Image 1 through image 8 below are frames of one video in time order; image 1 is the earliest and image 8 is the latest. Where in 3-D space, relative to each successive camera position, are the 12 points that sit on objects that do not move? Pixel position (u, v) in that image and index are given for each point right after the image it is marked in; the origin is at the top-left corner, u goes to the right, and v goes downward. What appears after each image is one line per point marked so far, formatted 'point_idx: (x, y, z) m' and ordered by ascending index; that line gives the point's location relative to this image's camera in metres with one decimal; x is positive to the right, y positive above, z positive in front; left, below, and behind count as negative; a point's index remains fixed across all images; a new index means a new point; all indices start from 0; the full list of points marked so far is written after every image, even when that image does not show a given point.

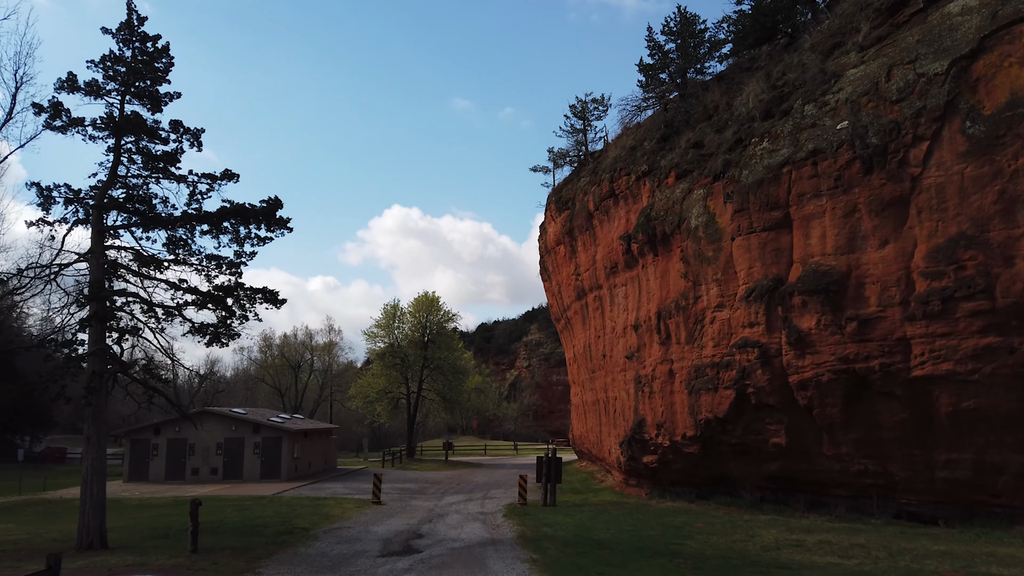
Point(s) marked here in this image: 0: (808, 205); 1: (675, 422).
0: (+6.5, +1.8, +16.2) m
1: (+4.3, -3.6, +19.3) m
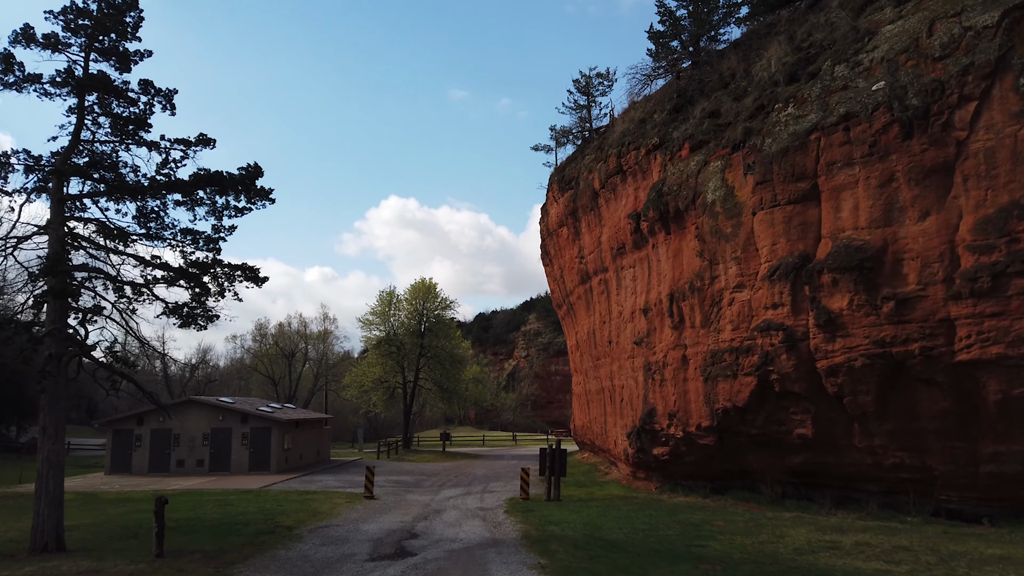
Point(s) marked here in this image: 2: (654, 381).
0: (+6.6, +2.3, +14.8) m
1: (+4.3, -3.1, +18.0) m
2: (+3.8, -2.5, +19.7) m
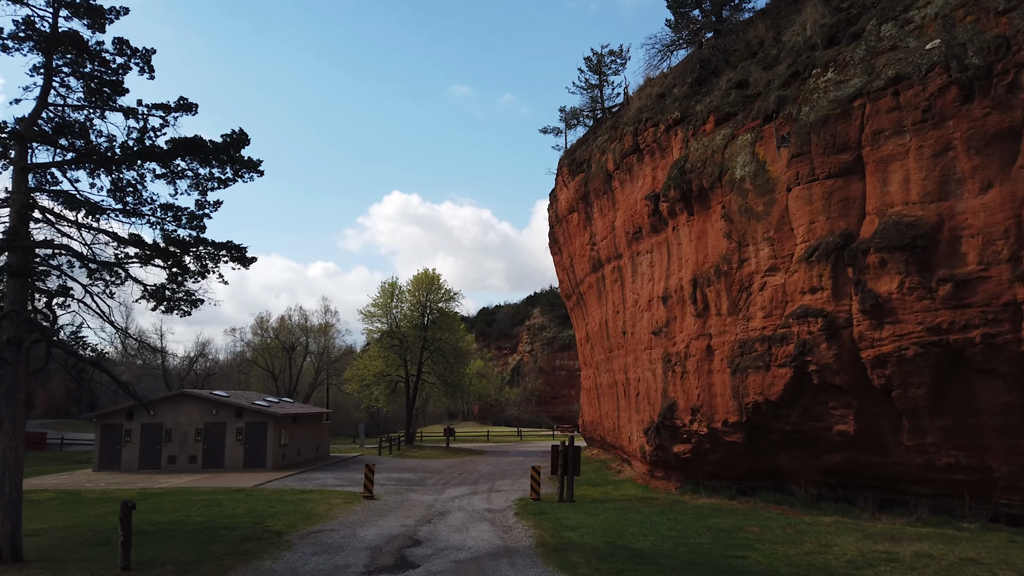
0: (+6.8, +2.6, +13.4) m
1: (+4.6, -2.7, +16.6) m
2: (+4.0, -2.2, +18.3) m
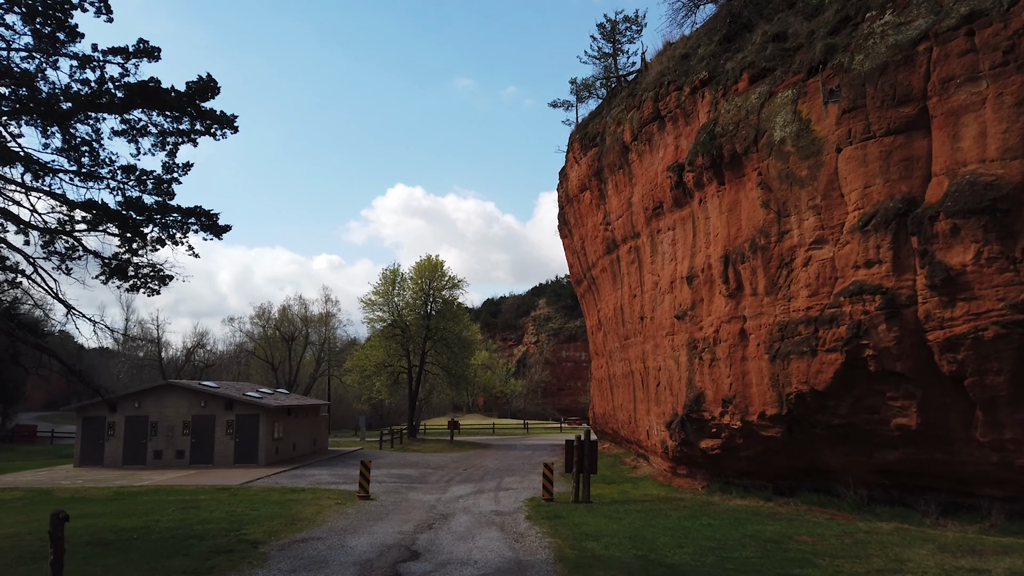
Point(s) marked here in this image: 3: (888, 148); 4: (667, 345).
0: (+7.0, +3.1, +11.6) m
1: (+4.8, -2.2, +14.9) m
2: (+4.3, -1.7, +16.6) m
3: (+6.3, +2.4, +12.3) m
4: (+4.0, -1.5, +18.9) m
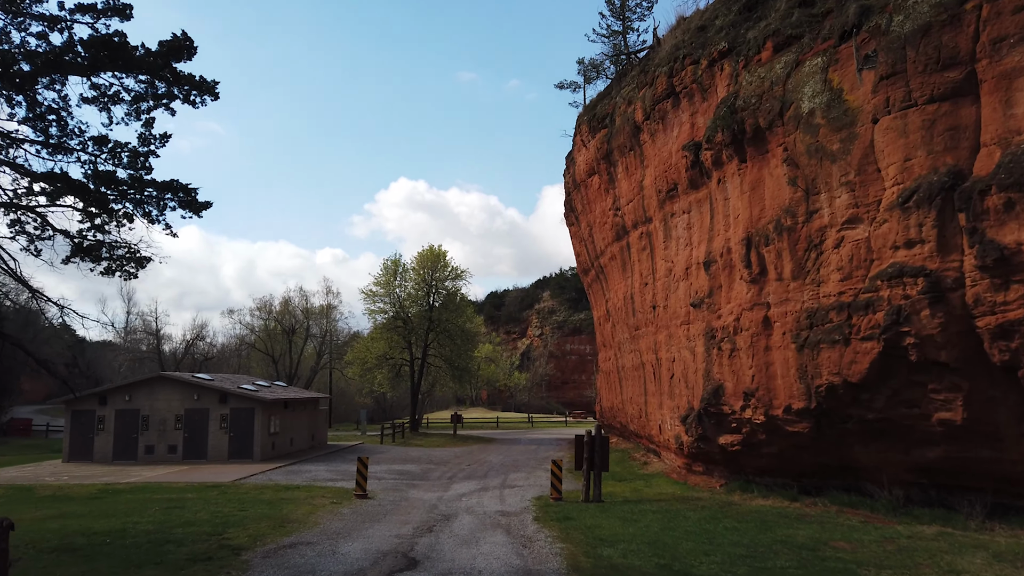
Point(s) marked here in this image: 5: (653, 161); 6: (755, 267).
0: (+7.1, +3.3, +10.5) m
1: (+4.9, -1.9, +13.8) m
2: (+4.4, -1.4, +15.5) m
3: (+6.4, +2.6, +11.2) m
4: (+4.2, -1.2, +17.9) m
5: (+3.8, +3.4, +19.6) m
6: (+4.8, +0.4, +14.4) m
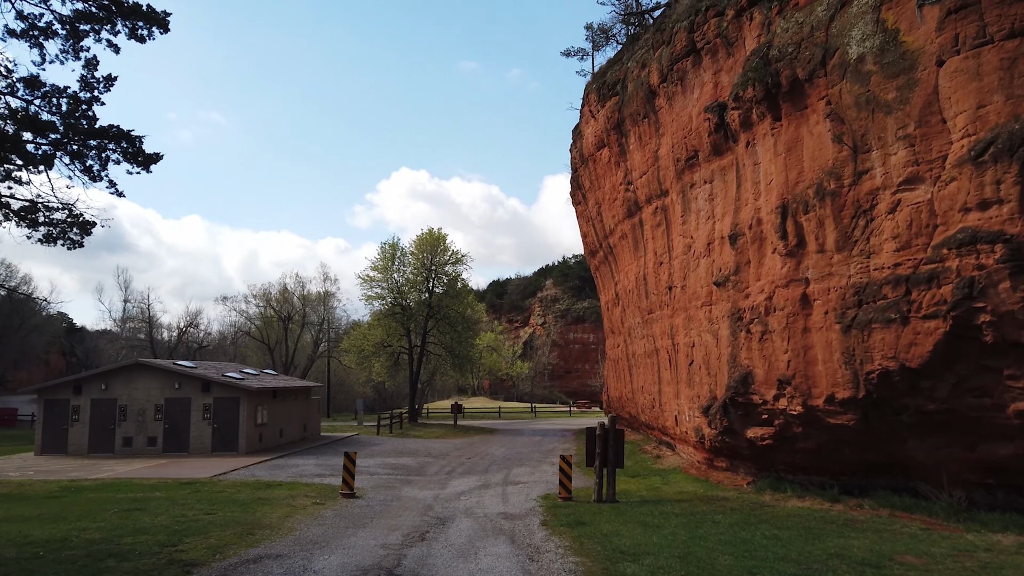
0: (+7.2, +3.7, +8.8) m
1: (+5.0, -1.5, +12.2) m
2: (+4.5, -0.9, +13.9) m
3: (+6.5, +3.0, +9.5) m
4: (+4.2, -0.7, +16.3) m
5: (+3.9, +3.9, +17.9) m
6: (+4.8, +0.9, +12.7) m
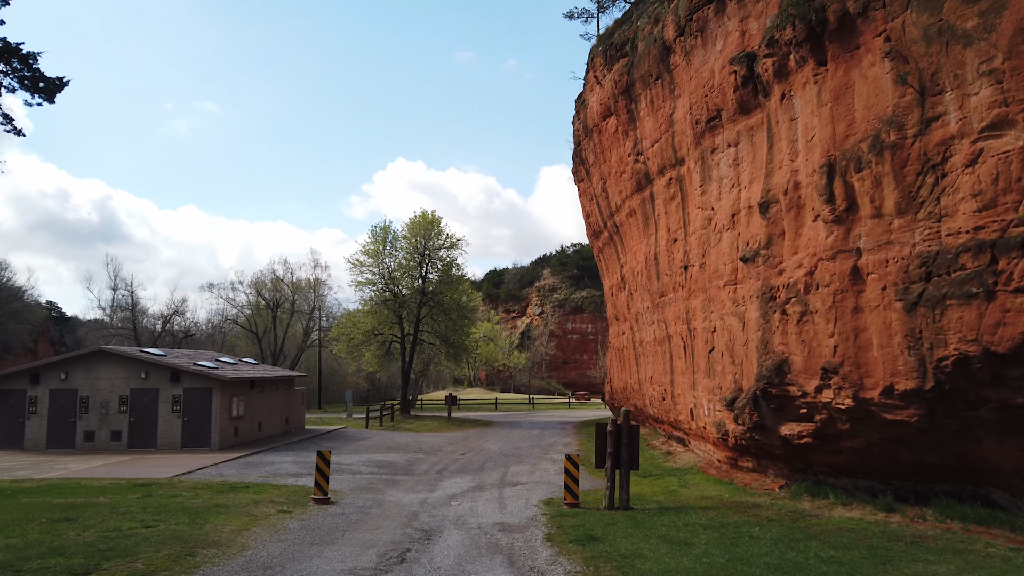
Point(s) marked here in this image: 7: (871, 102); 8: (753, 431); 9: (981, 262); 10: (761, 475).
0: (+7.2, +4.1, +6.8) m
1: (+5.0, -1.1, +10.3) m
2: (+4.5, -0.5, +12.0) m
3: (+6.5, +3.4, +7.6) m
4: (+4.2, -0.2, +14.4) m
5: (+3.9, +4.4, +16.0) m
6: (+4.8, +1.3, +10.8) m
7: (+5.1, +2.6, +10.4) m
8: (+4.2, -2.5, +12.7) m
9: (+5.5, +0.3, +8.7) m
10: (+4.6, -3.4, +13.4) m
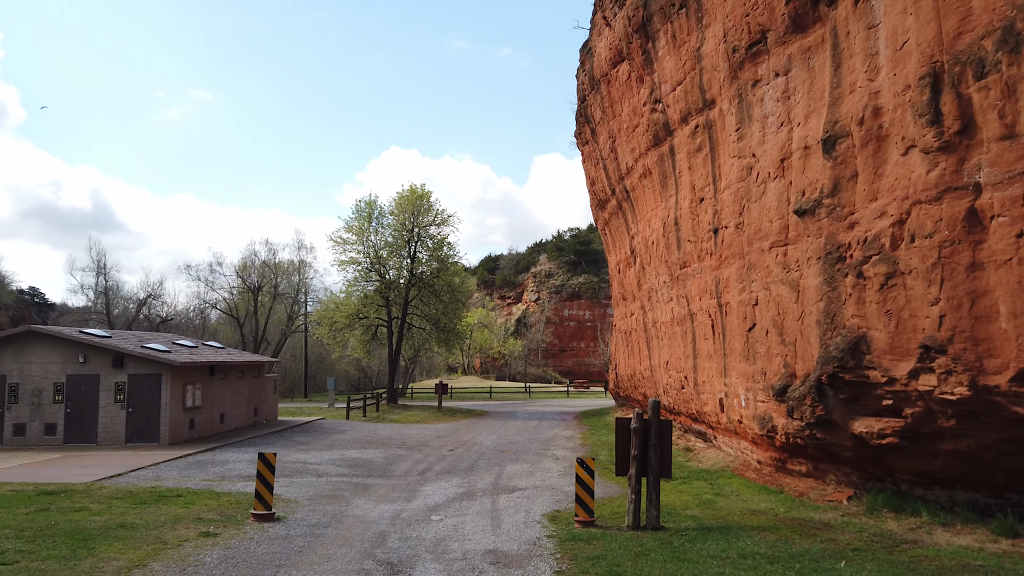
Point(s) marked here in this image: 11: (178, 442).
0: (+7.2, +4.6, +4.1) m
1: (+4.9, -0.5, +7.6) m
2: (+4.4, +0.1, +9.3) m
3: (+6.5, +3.9, +4.9) m
4: (+4.1, +0.4, +11.7) m
5: (+3.8, +5.0, +13.2) m
6: (+4.8, +1.8, +8.1) m
7: (+5.1, +3.2, +7.7) m
8: (+4.1, -1.9, +10.0) m
9: (+5.5, +0.8, +5.9) m
10: (+4.5, -2.8, +10.7) m
11: (-8.2, -3.8, +18.1) m
